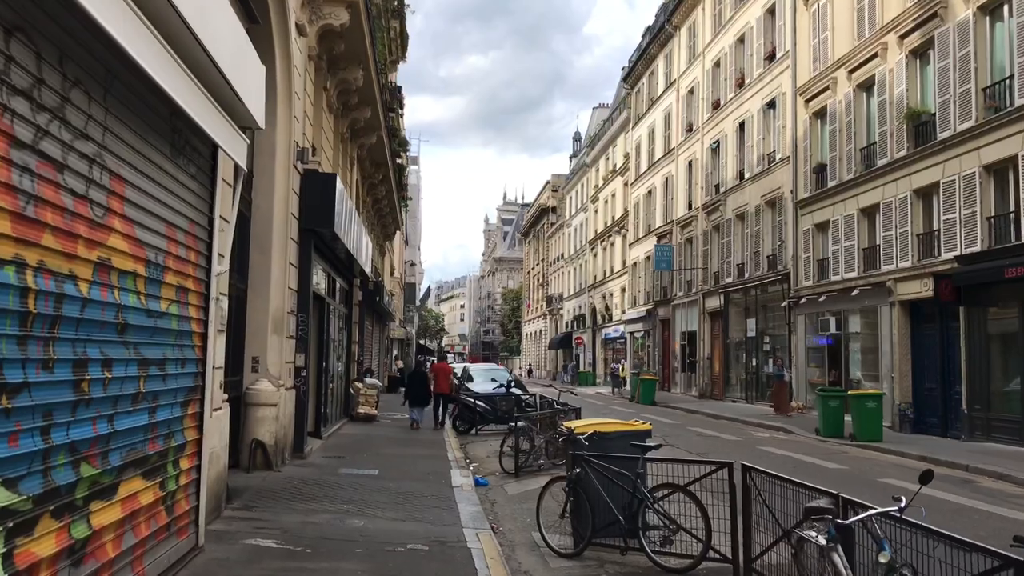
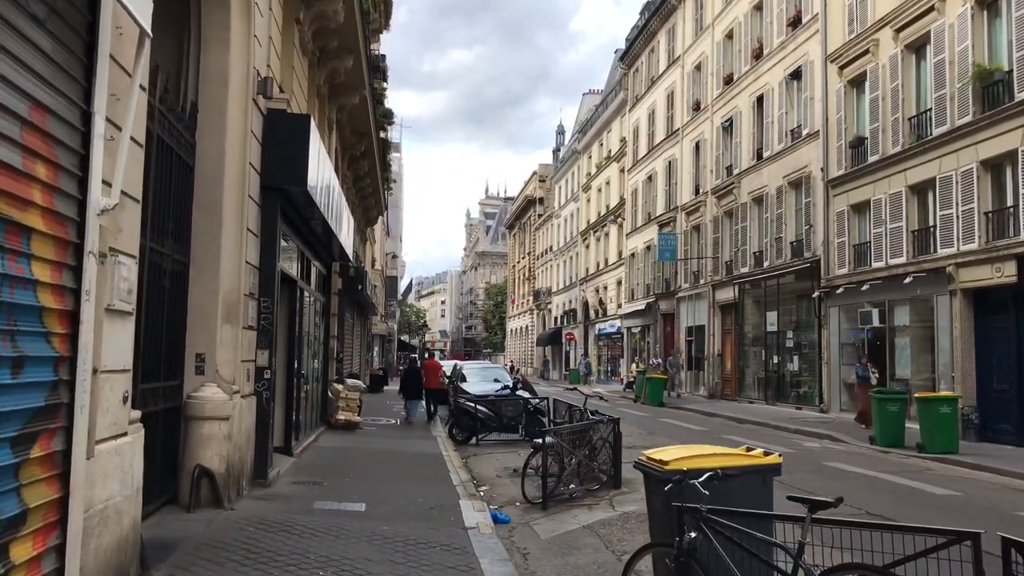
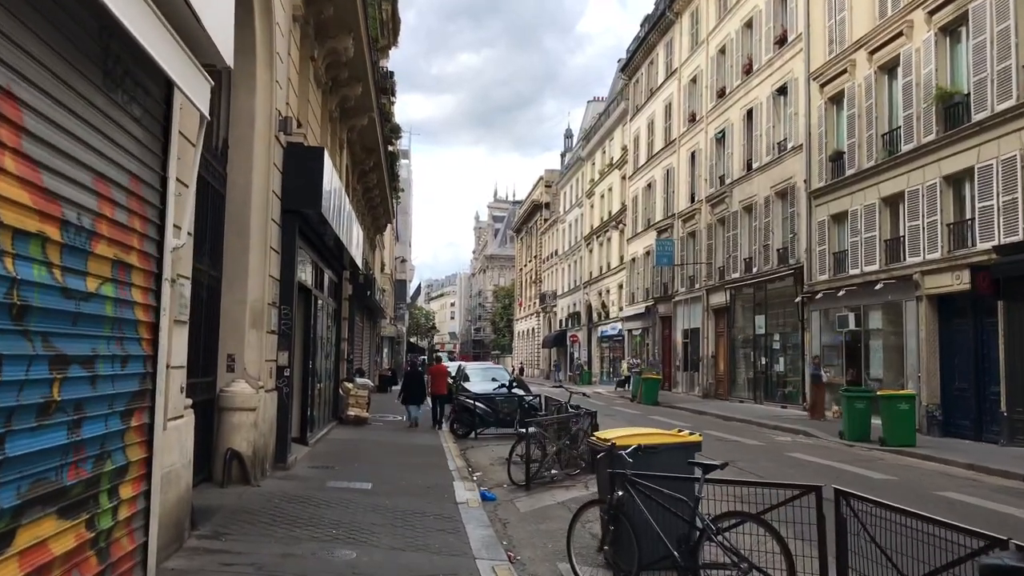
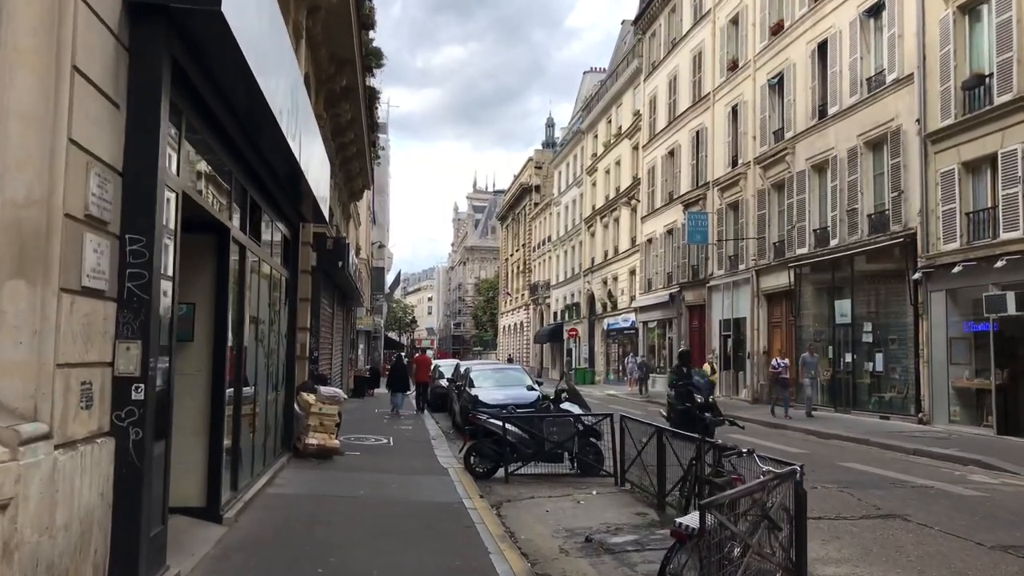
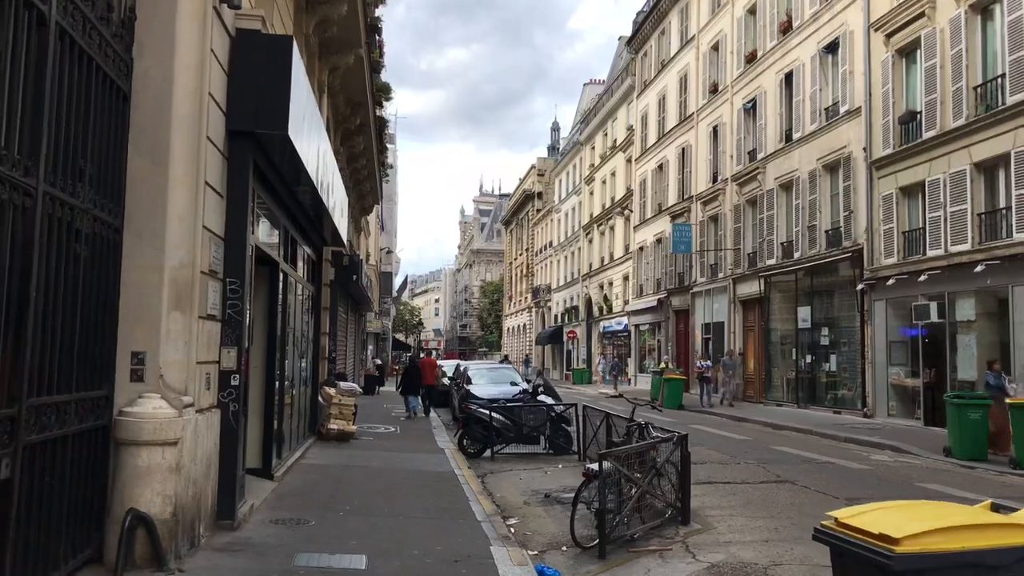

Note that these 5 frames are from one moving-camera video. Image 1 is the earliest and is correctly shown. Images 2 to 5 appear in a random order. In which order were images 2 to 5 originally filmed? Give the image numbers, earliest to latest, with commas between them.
3, 2, 5, 4
